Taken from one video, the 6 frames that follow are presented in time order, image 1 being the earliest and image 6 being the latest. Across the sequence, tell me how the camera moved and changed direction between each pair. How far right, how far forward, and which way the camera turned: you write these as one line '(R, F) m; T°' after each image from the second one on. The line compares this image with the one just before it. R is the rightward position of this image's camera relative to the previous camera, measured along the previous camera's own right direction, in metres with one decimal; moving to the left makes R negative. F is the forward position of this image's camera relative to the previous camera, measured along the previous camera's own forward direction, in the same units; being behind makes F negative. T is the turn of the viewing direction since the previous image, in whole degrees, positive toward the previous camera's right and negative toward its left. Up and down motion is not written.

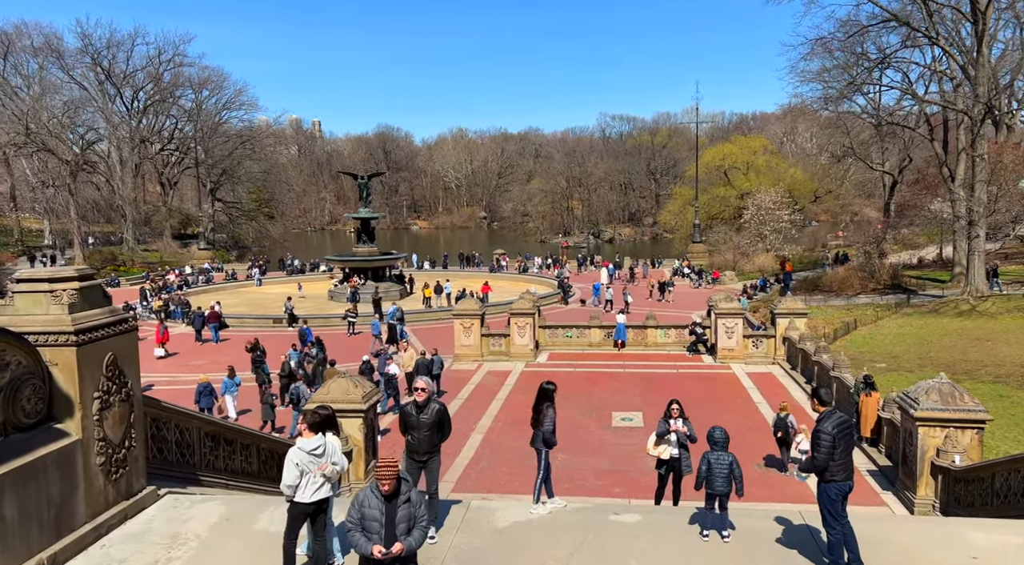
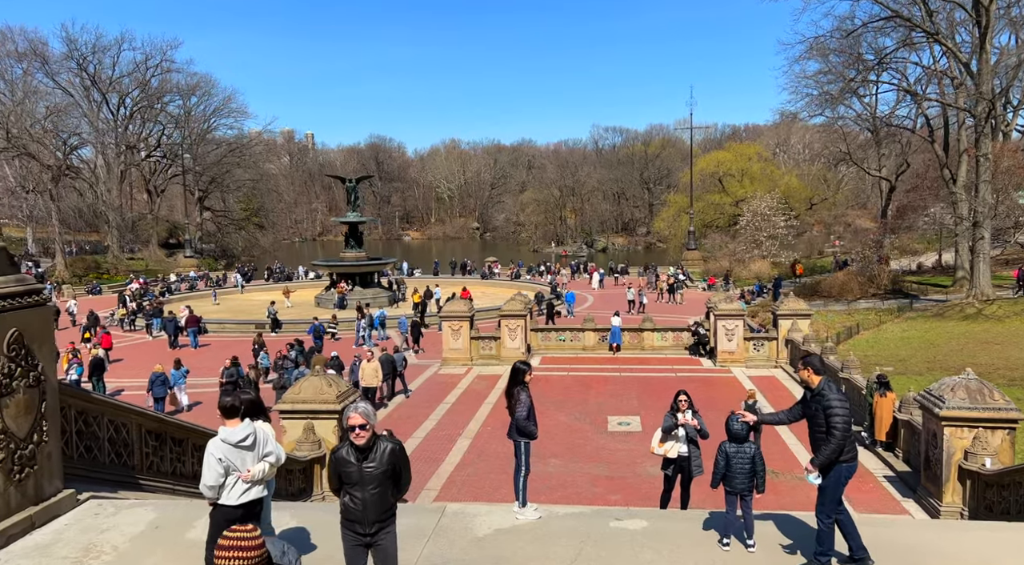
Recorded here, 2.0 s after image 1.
(+0.1, +0.9) m; +1°
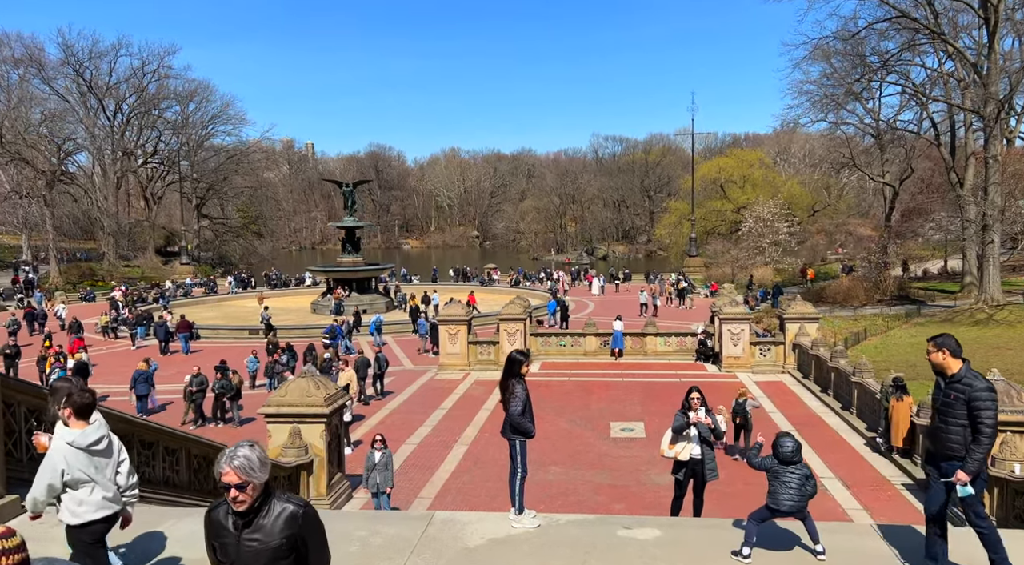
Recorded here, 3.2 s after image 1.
(0.0, +0.6) m; 0°
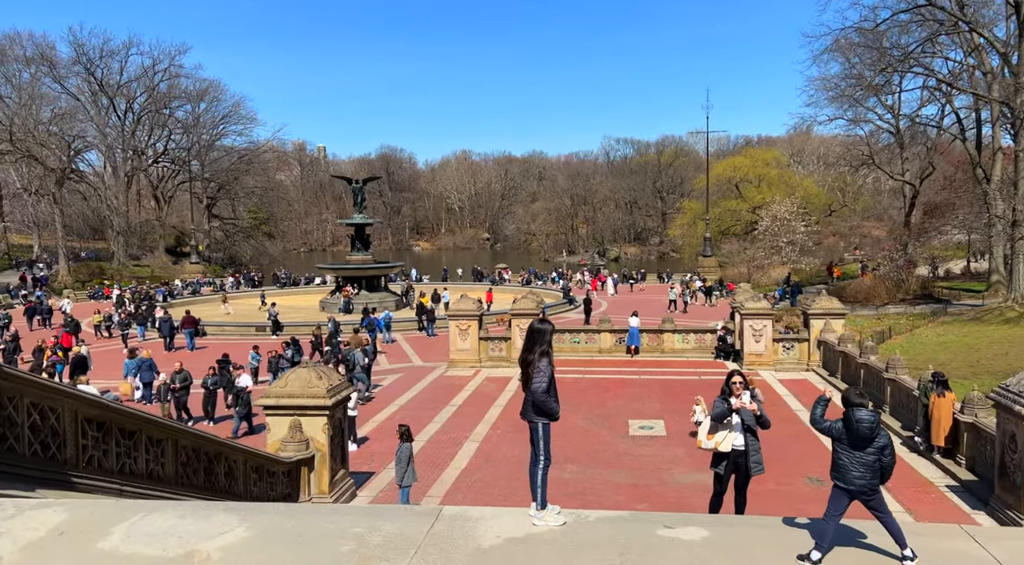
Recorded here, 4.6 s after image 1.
(-0.1, +0.7) m; -1°
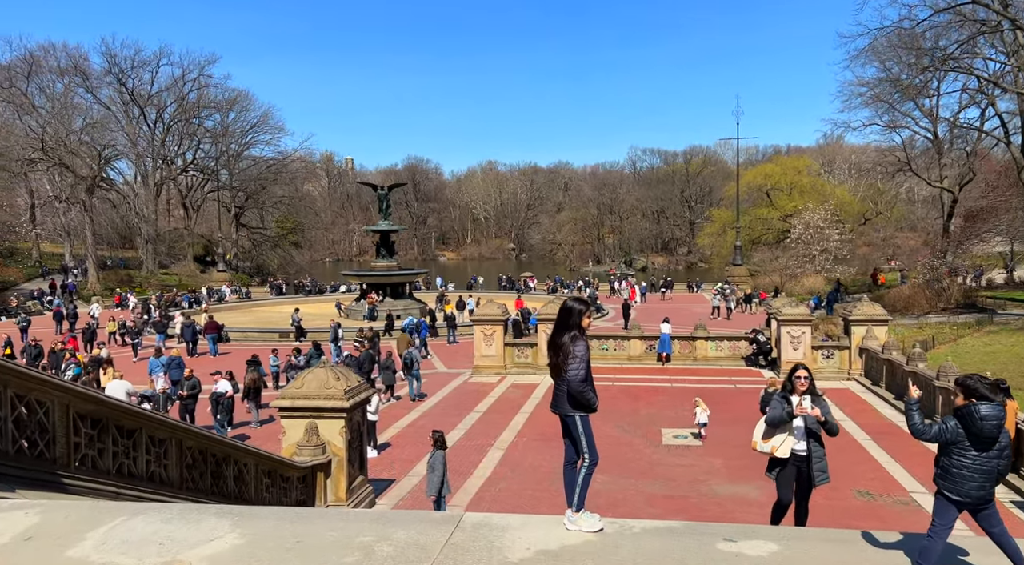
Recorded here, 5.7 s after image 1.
(0.0, +0.5) m; -2°
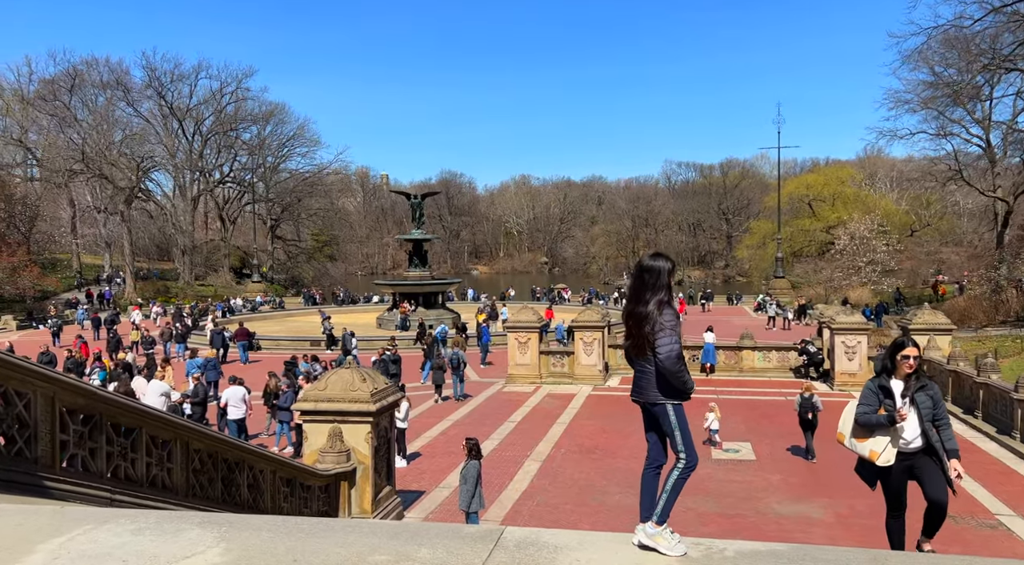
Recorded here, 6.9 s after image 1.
(-0.1, +0.7) m; -2°
